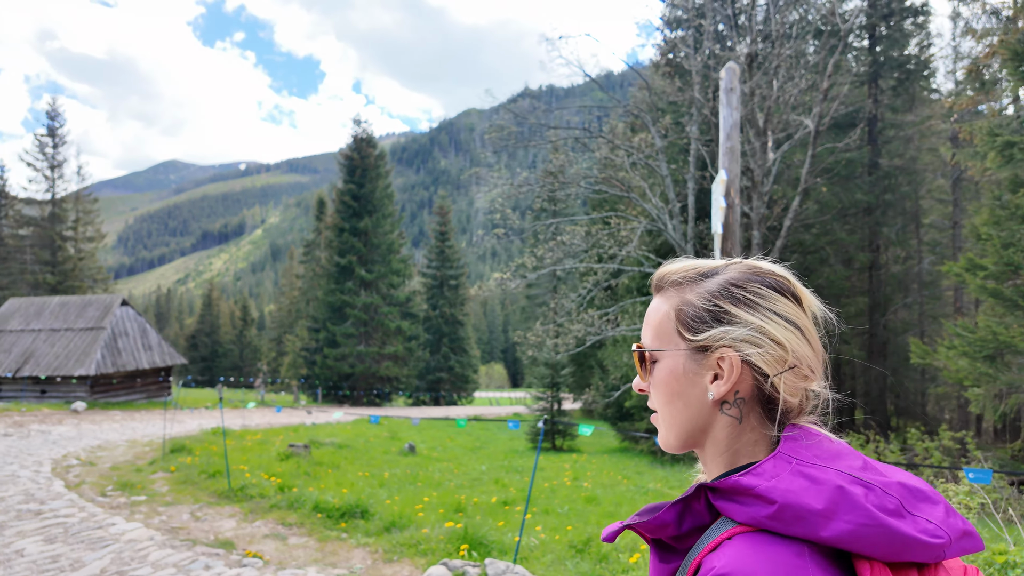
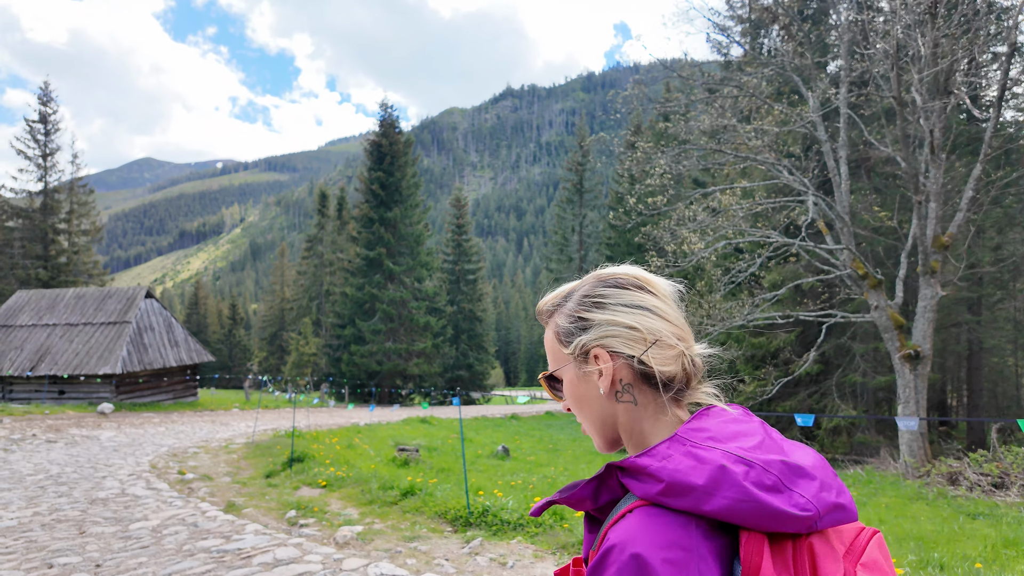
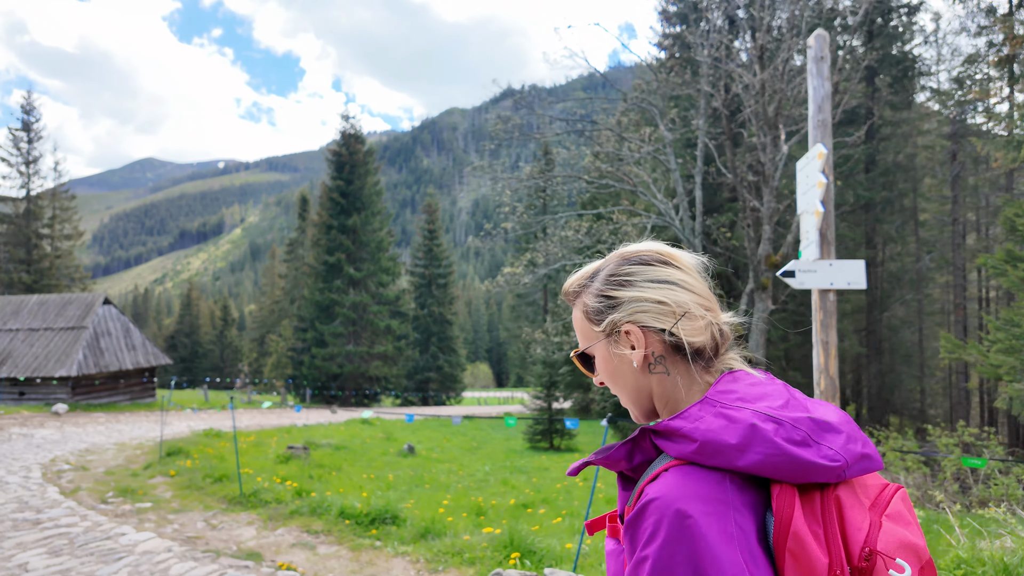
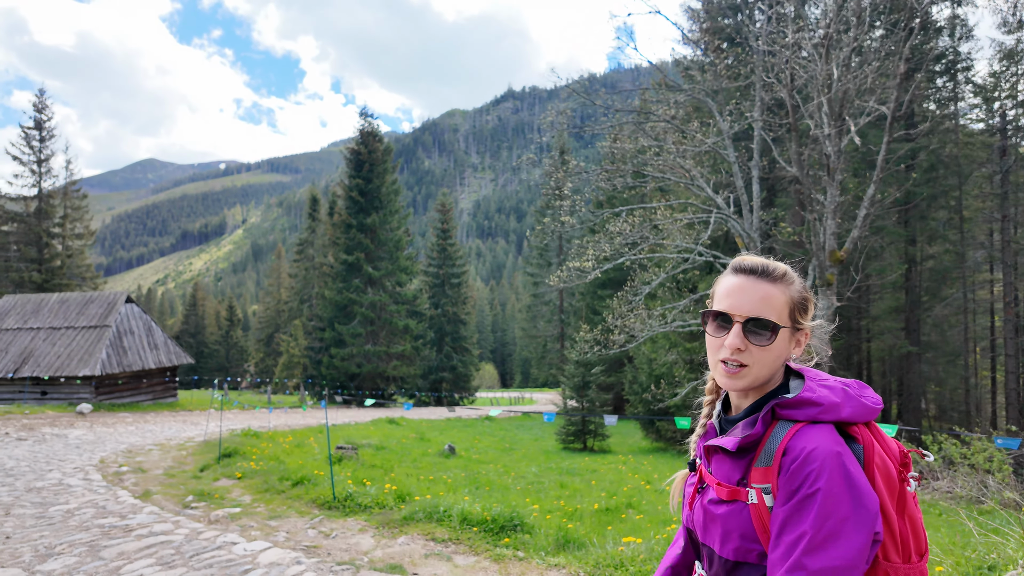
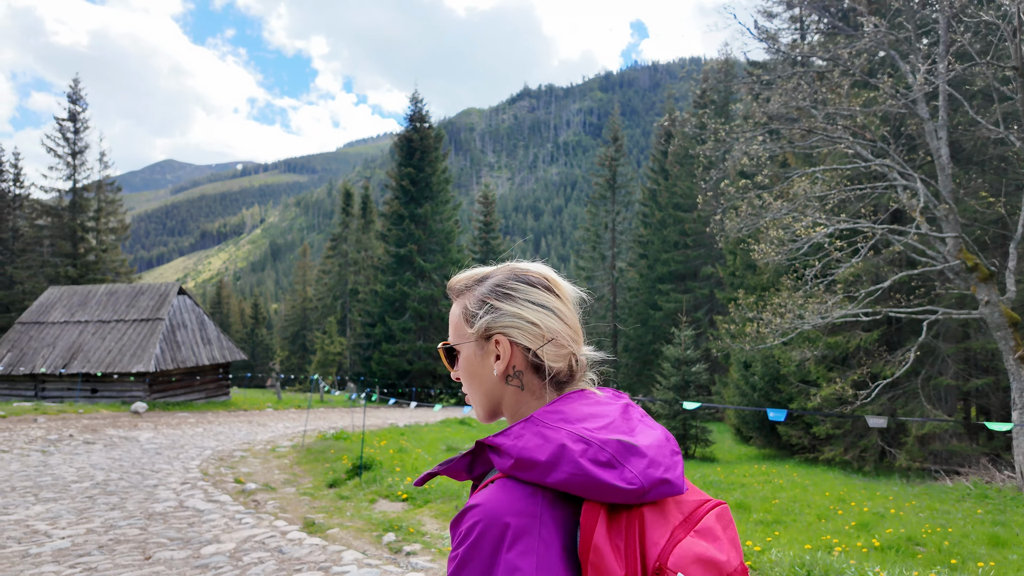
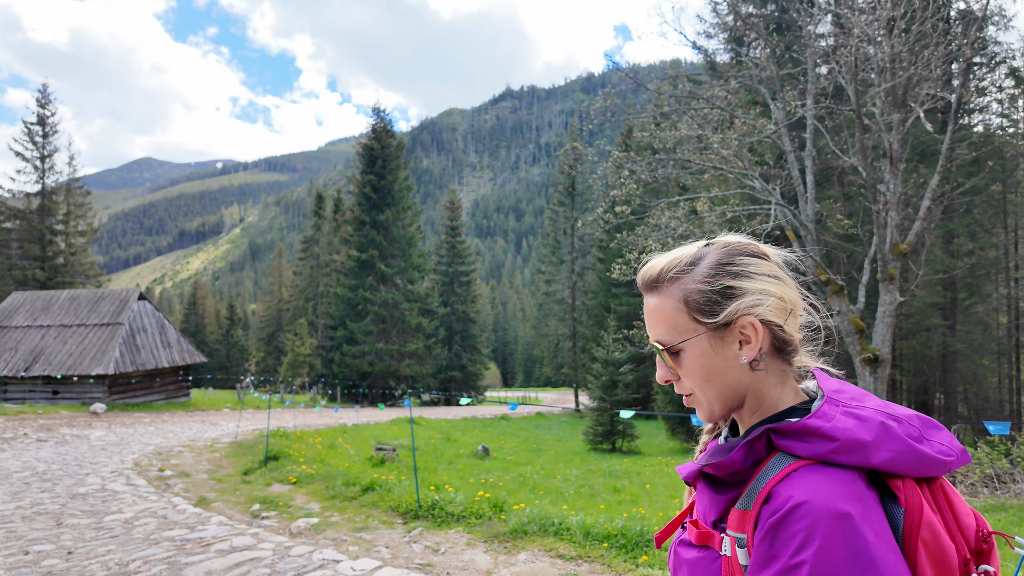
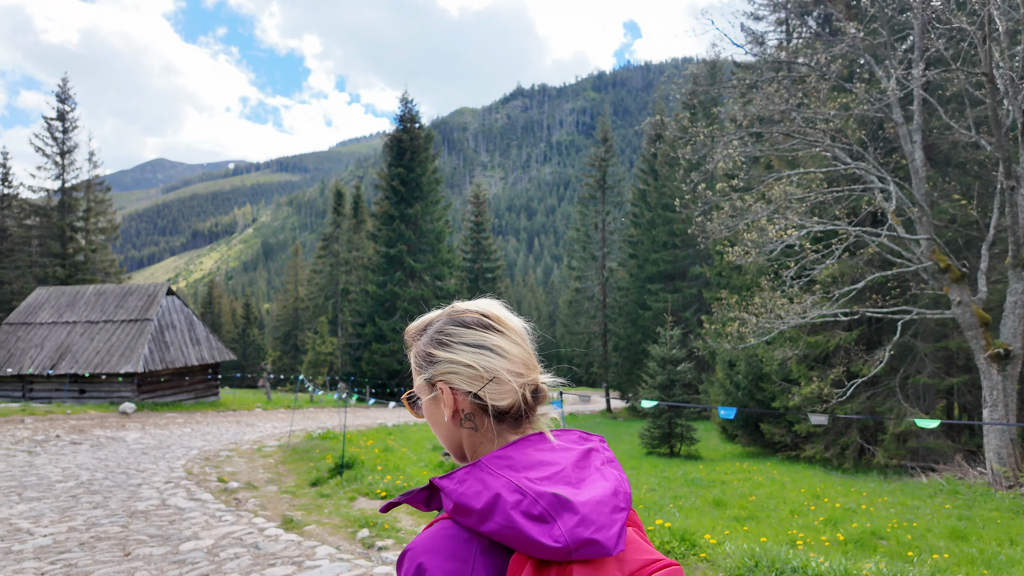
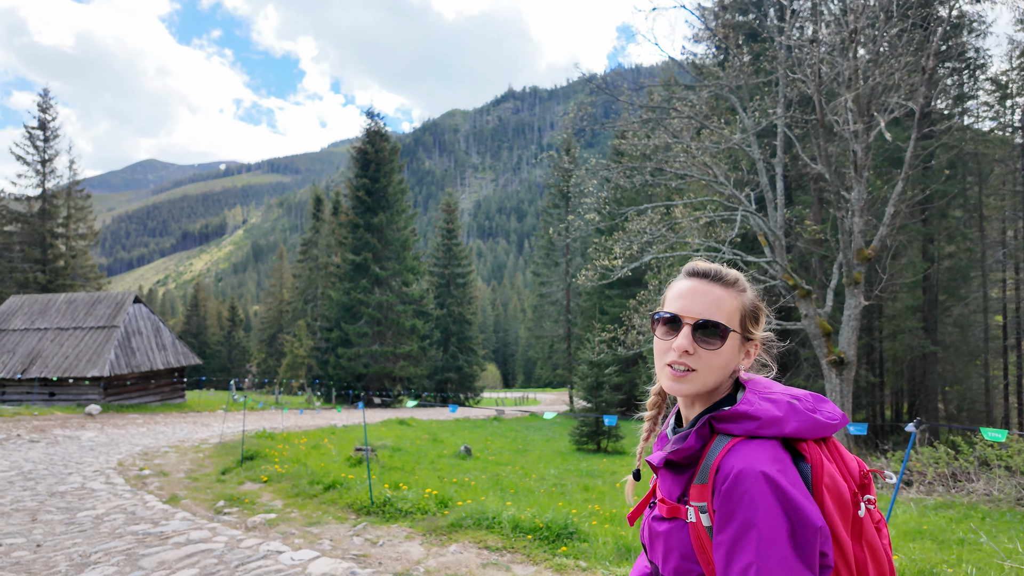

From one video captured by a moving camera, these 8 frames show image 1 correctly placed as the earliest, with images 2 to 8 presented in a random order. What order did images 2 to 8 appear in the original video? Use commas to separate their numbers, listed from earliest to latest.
3, 4, 8, 6, 2, 7, 5
